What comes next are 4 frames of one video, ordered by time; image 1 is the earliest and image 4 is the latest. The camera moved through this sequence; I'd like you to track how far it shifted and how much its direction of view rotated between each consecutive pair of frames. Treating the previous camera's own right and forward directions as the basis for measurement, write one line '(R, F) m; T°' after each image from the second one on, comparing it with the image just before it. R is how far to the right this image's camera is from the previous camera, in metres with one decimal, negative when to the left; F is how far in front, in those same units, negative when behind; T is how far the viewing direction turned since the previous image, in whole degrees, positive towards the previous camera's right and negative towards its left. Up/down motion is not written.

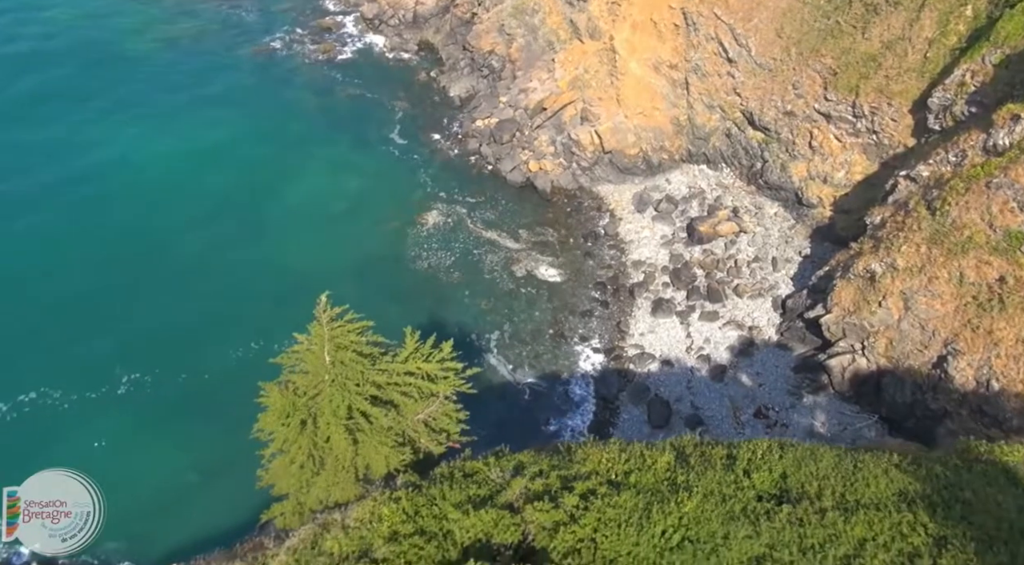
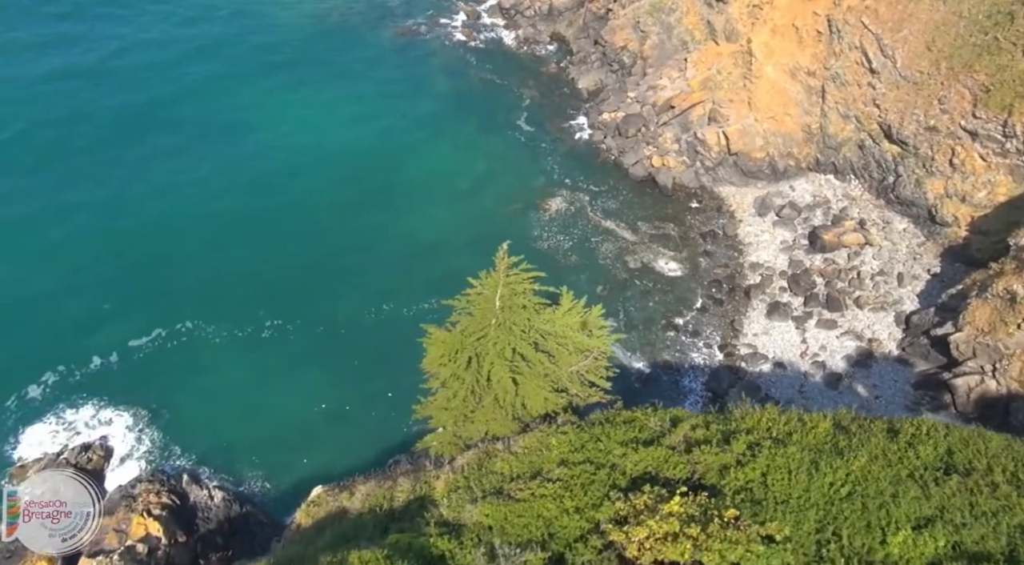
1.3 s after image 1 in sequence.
(-2.0, -1.3) m; -6°
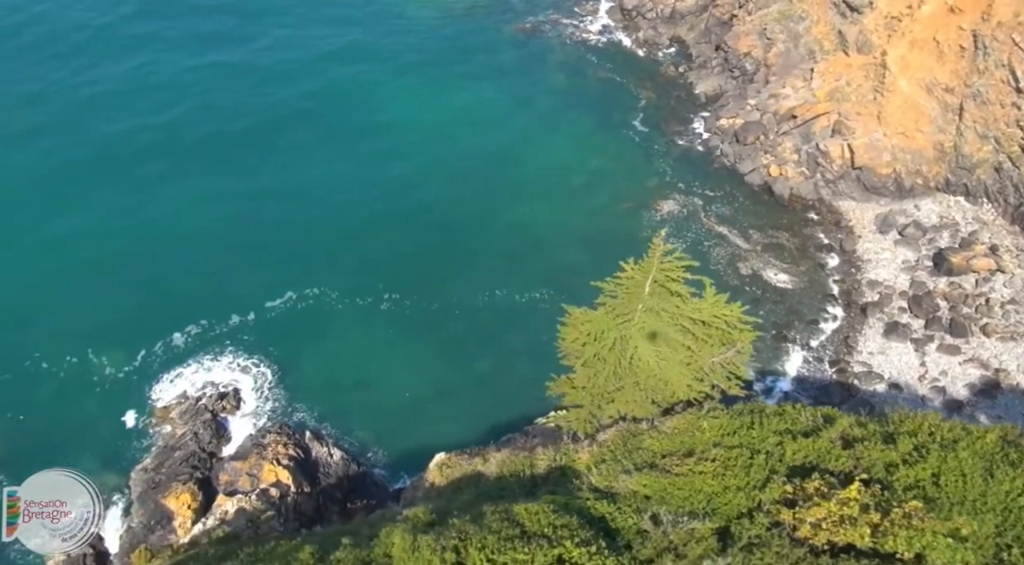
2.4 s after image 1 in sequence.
(-1.7, -0.3) m; -6°
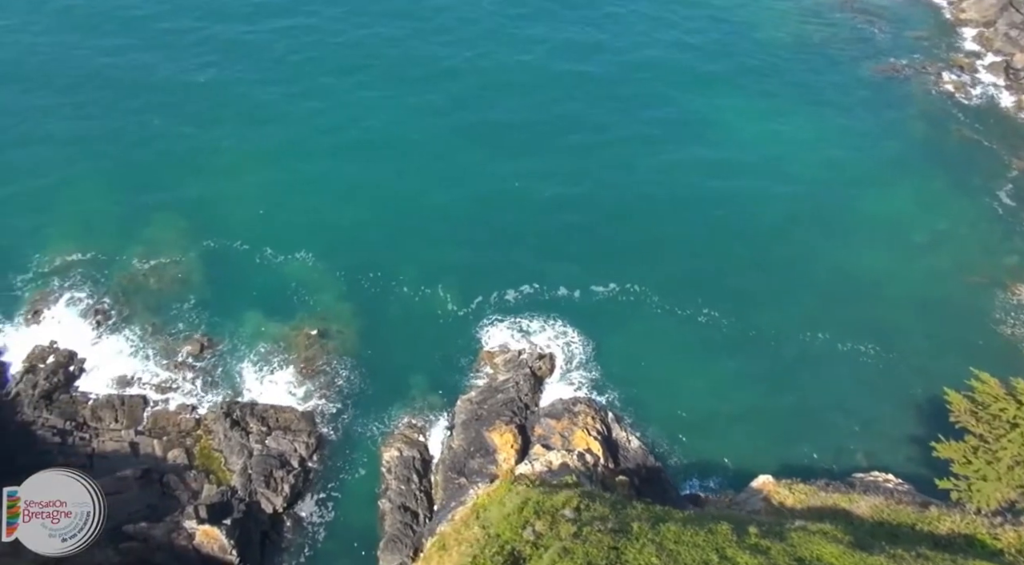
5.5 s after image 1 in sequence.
(-3.4, +1.1) m; -17°
